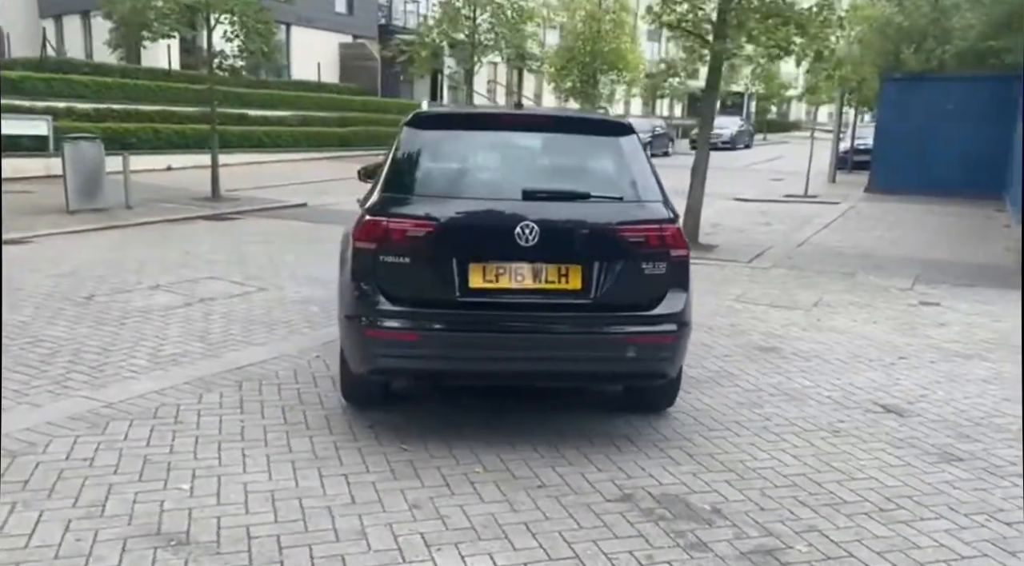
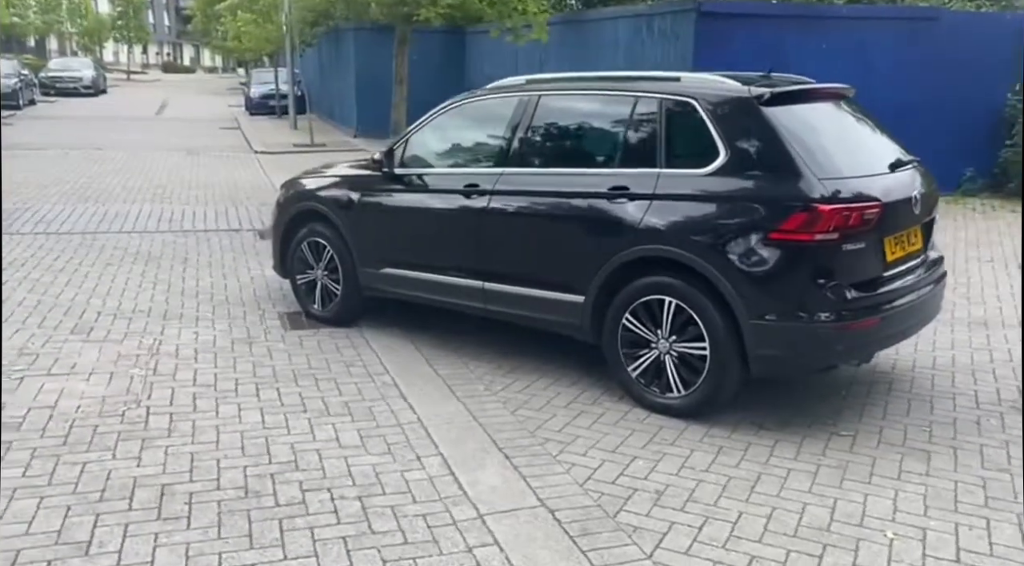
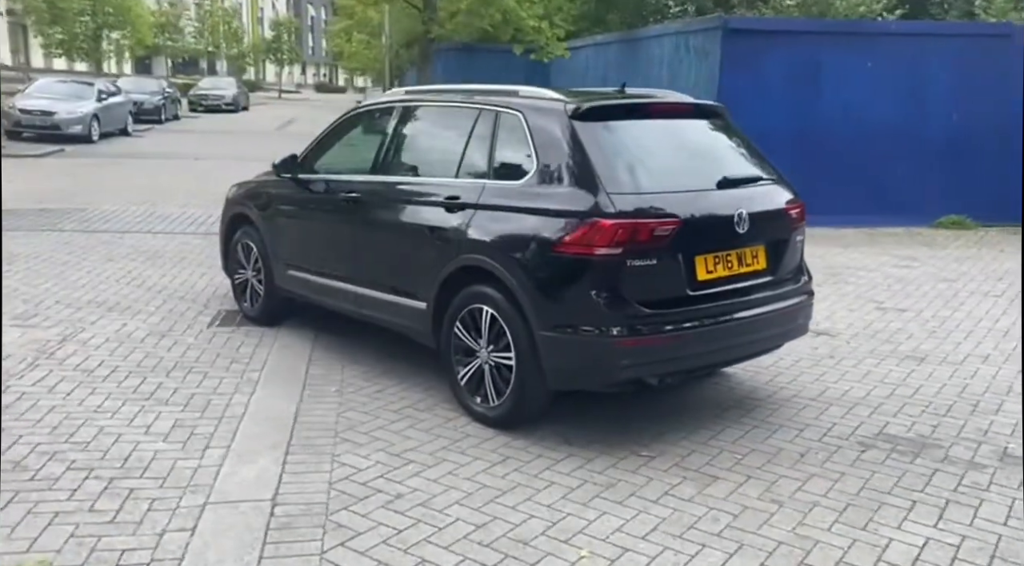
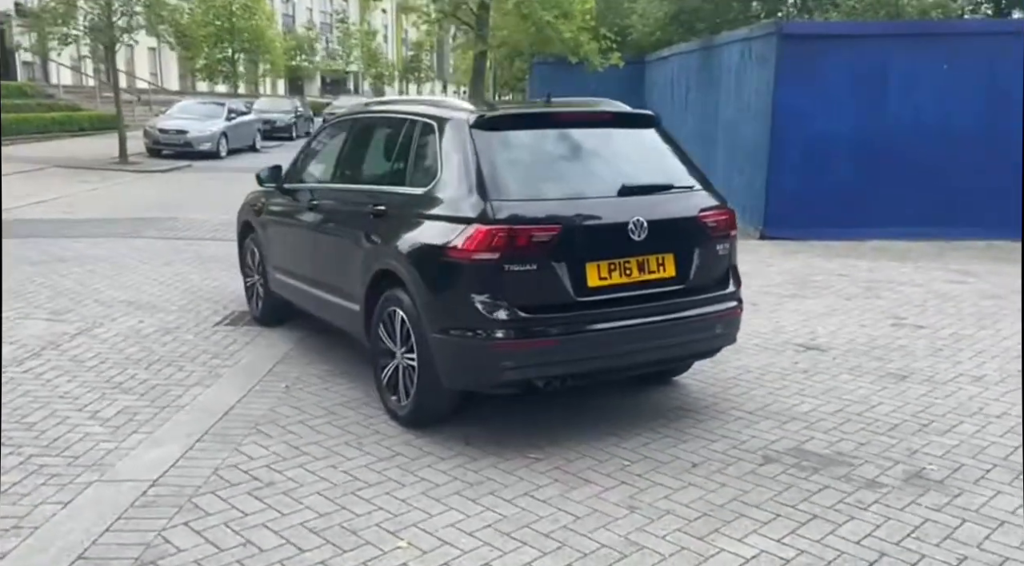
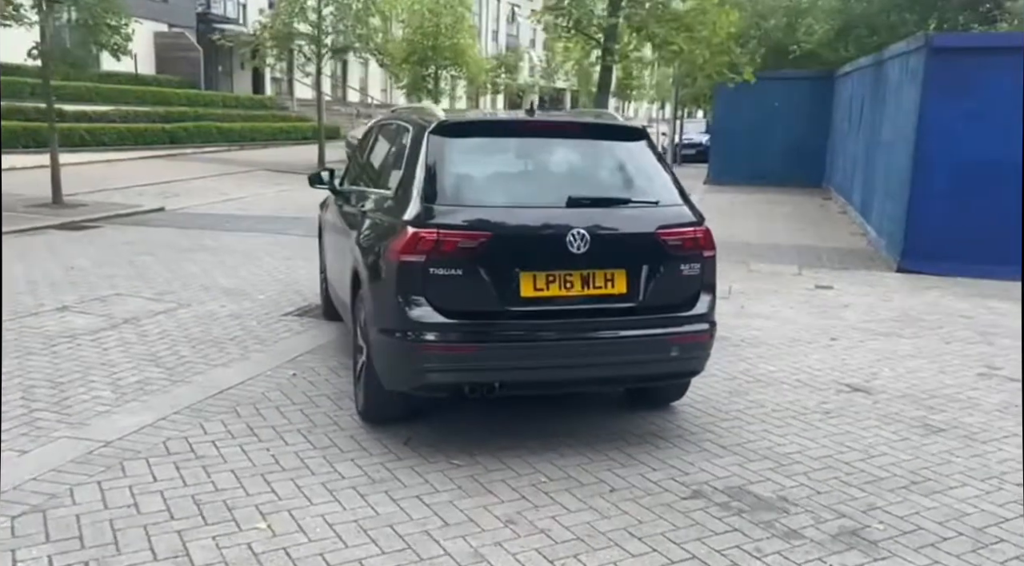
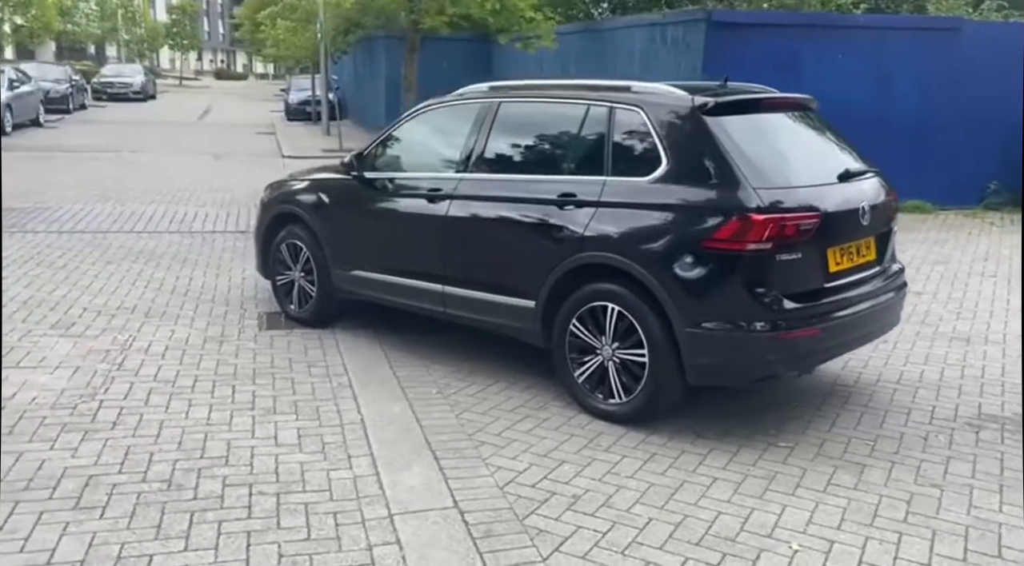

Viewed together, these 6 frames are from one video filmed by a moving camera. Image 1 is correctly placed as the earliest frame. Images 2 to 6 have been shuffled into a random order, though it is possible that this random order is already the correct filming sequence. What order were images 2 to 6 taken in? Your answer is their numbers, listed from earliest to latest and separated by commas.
5, 4, 3, 6, 2
